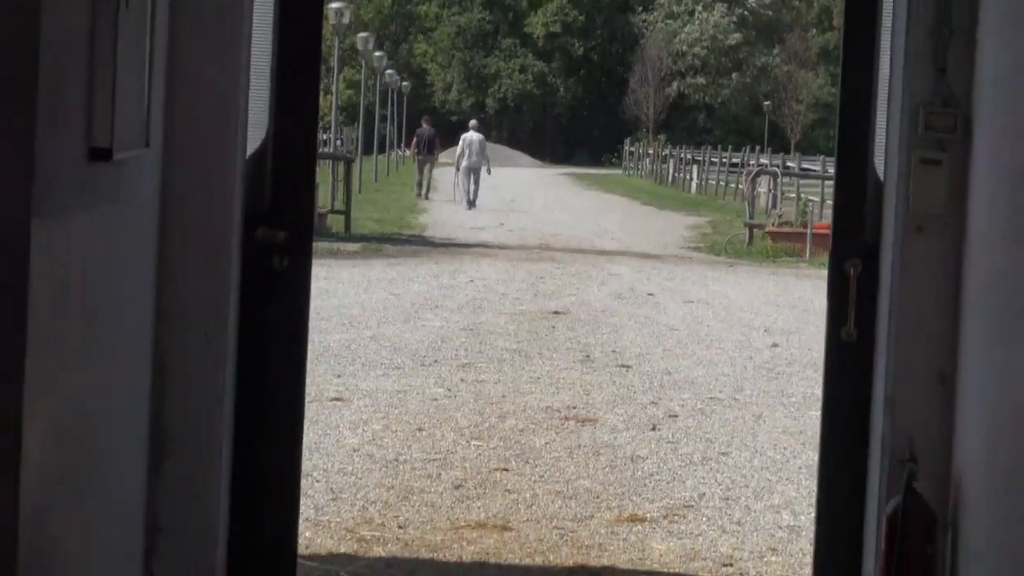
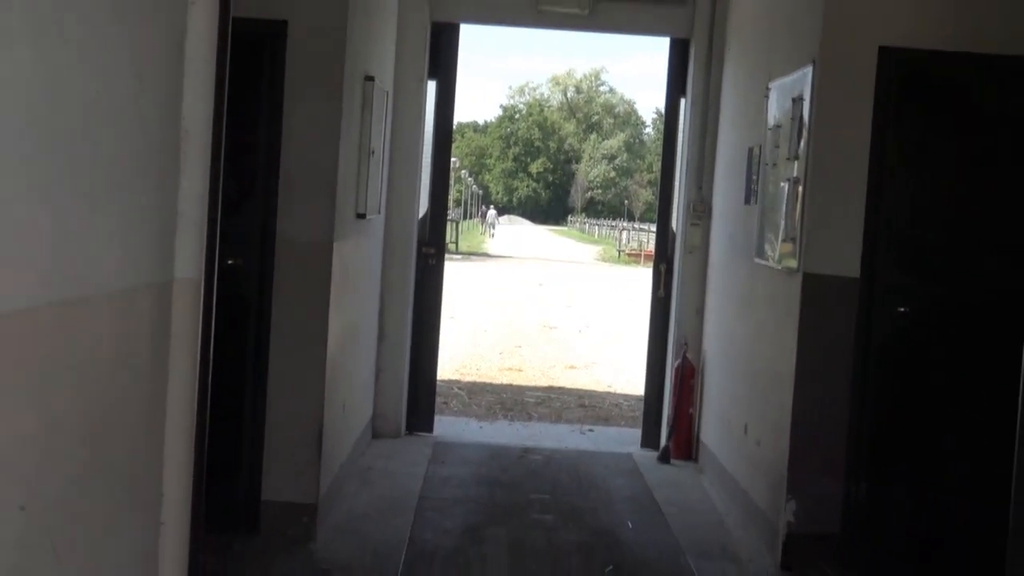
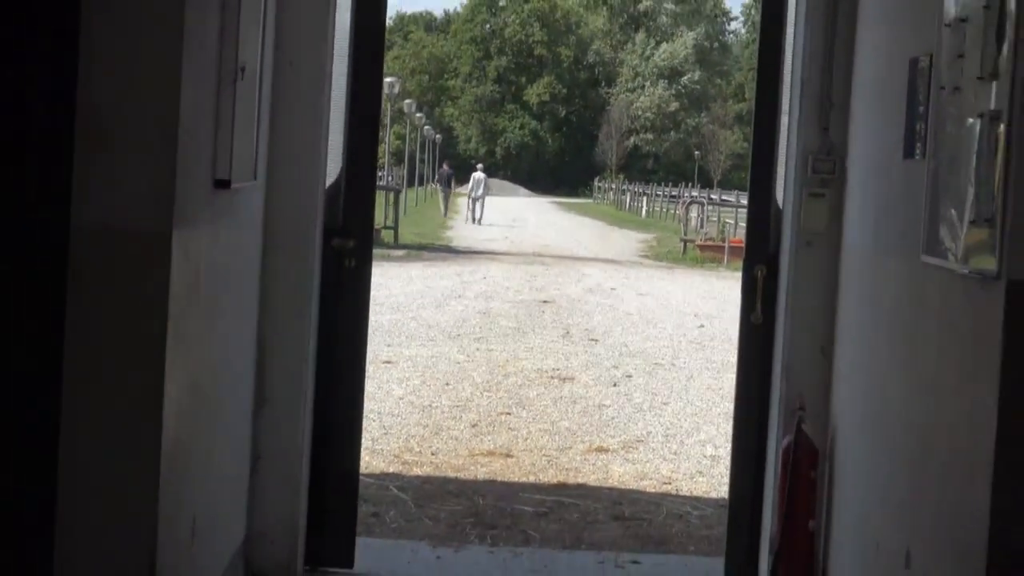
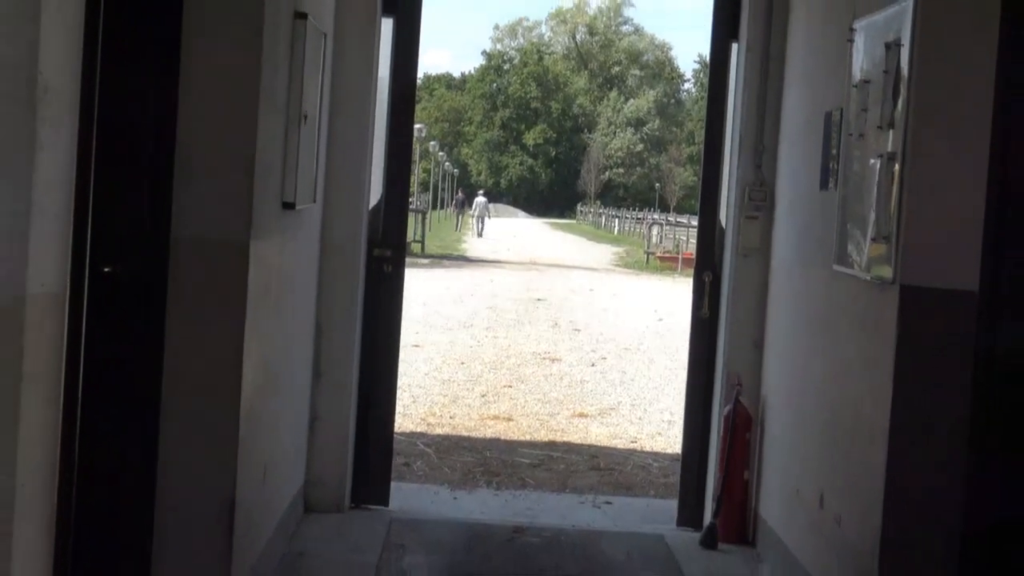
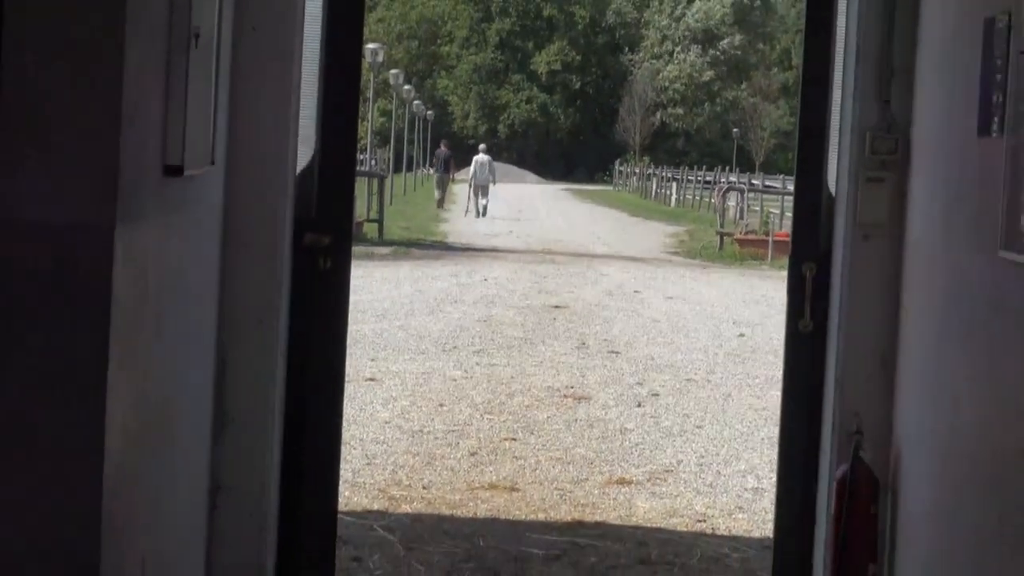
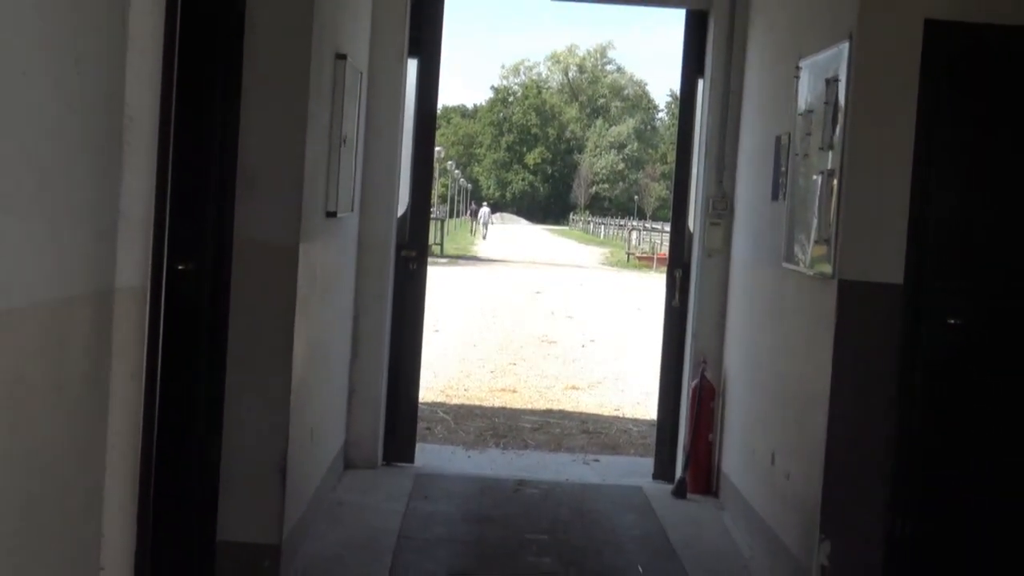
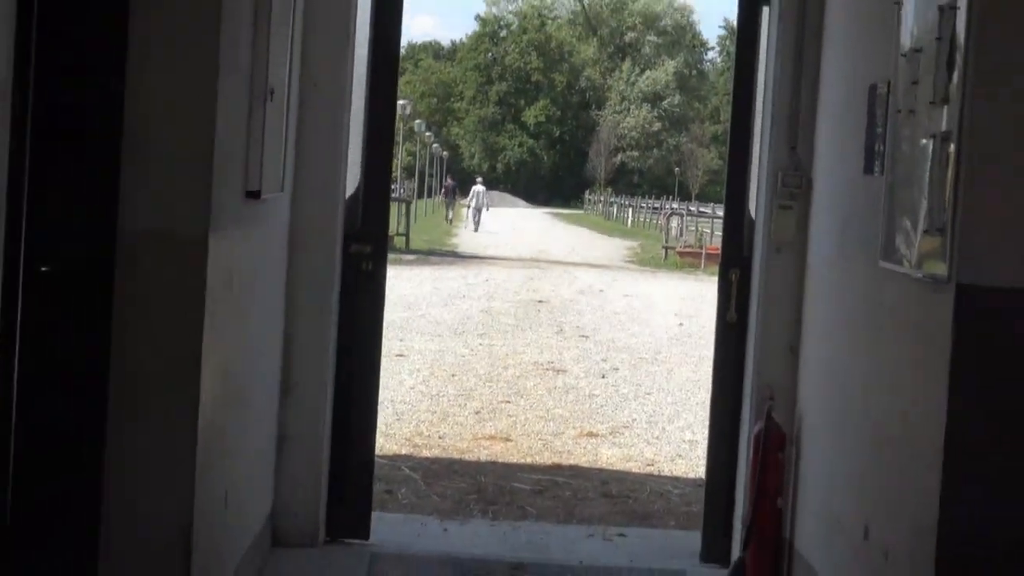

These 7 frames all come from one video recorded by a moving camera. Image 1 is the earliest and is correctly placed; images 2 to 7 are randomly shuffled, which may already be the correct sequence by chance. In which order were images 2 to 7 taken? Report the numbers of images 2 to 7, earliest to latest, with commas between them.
5, 3, 7, 4, 6, 2
